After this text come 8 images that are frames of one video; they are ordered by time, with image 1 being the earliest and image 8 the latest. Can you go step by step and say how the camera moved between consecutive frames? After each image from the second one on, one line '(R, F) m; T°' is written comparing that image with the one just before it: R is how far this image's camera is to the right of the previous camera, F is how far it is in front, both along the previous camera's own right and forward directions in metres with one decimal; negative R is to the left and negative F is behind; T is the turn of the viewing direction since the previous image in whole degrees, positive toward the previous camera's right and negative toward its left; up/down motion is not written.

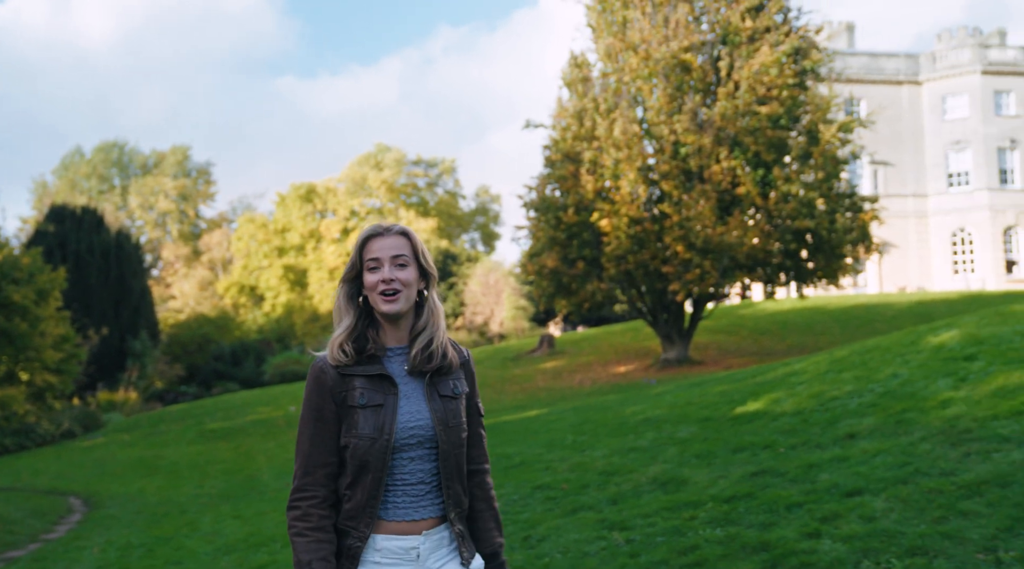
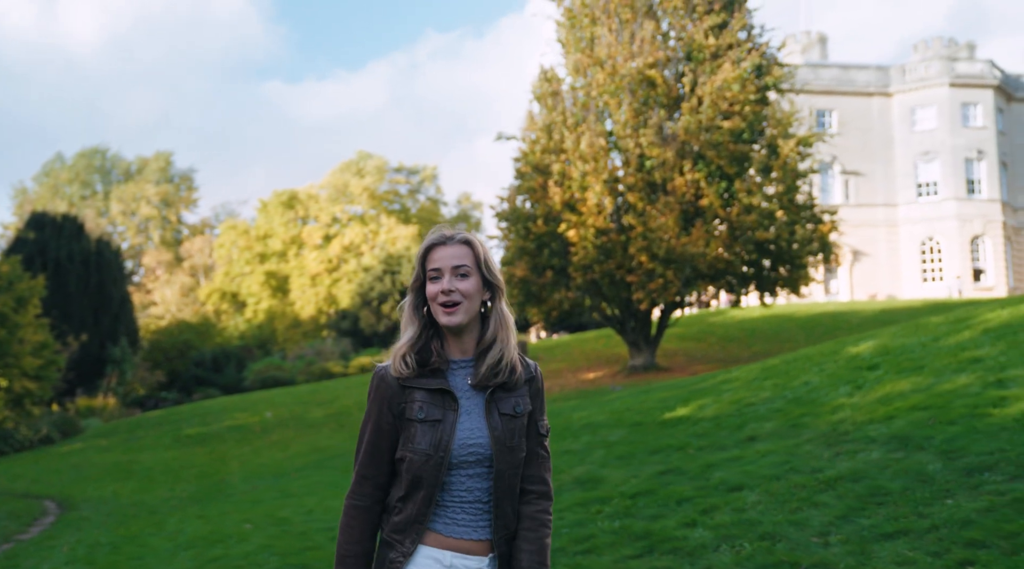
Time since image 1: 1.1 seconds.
(+0.4, -0.6) m; +1°
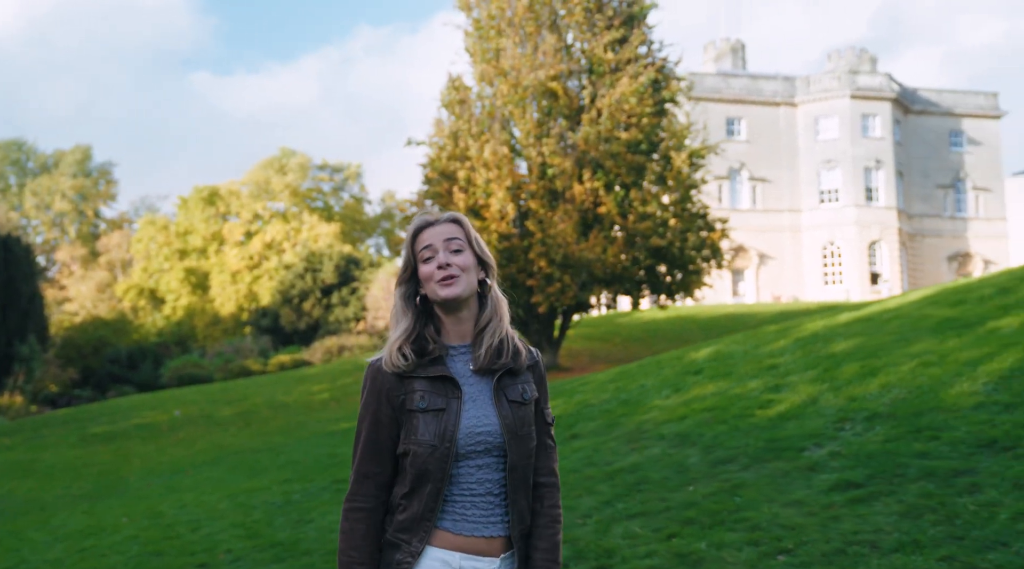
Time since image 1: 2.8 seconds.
(+0.7, -0.8) m; +4°
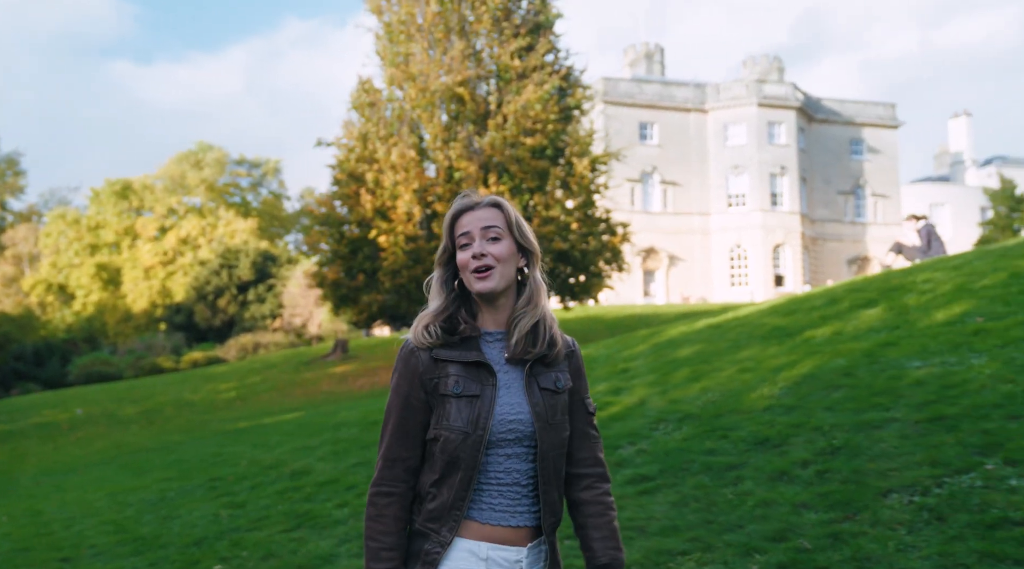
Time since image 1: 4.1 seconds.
(+0.6, -0.6) m; +5°
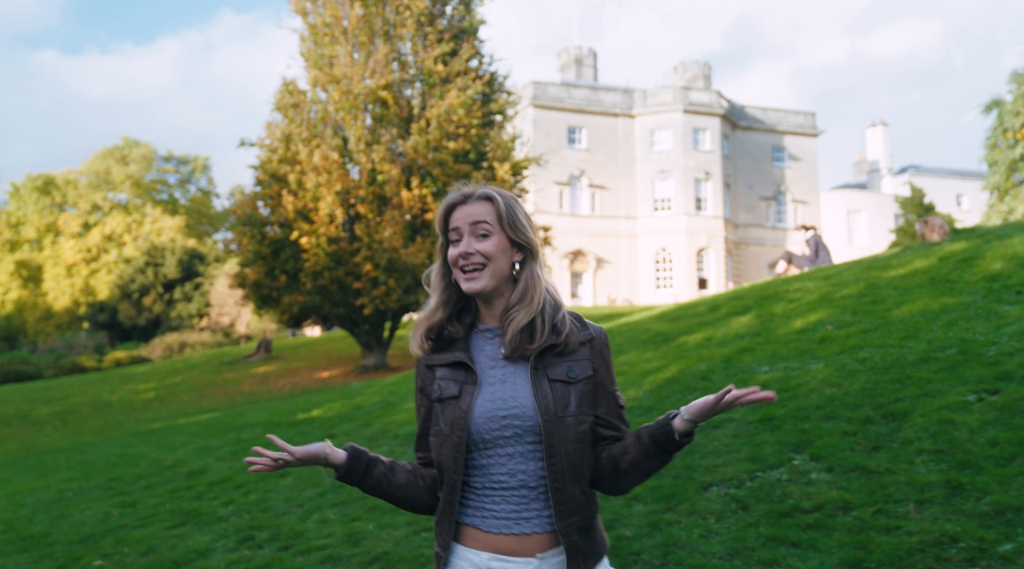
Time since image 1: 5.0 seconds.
(+0.4, -0.4) m; +4°
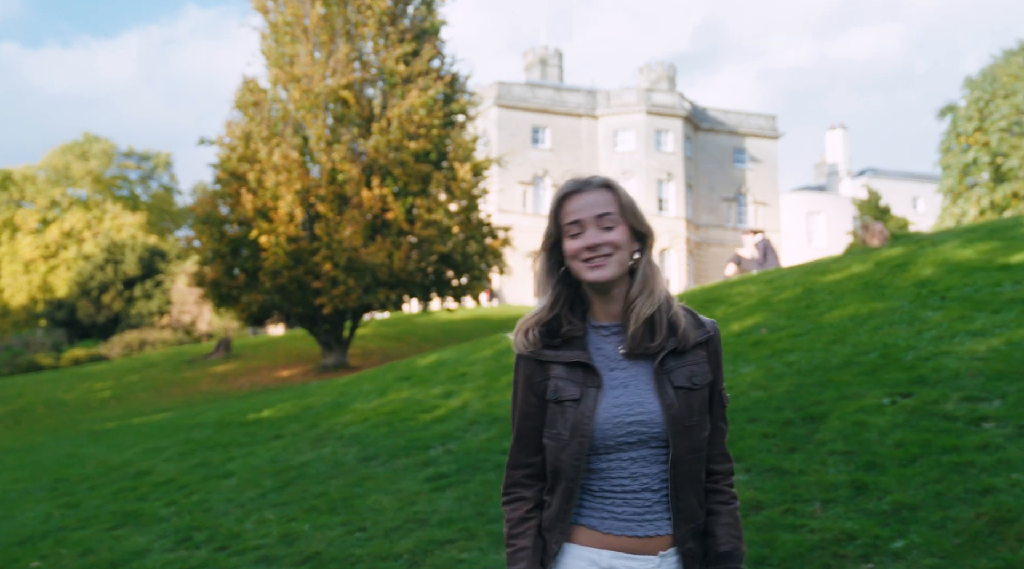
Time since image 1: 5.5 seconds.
(+0.2, -0.1) m; +2°
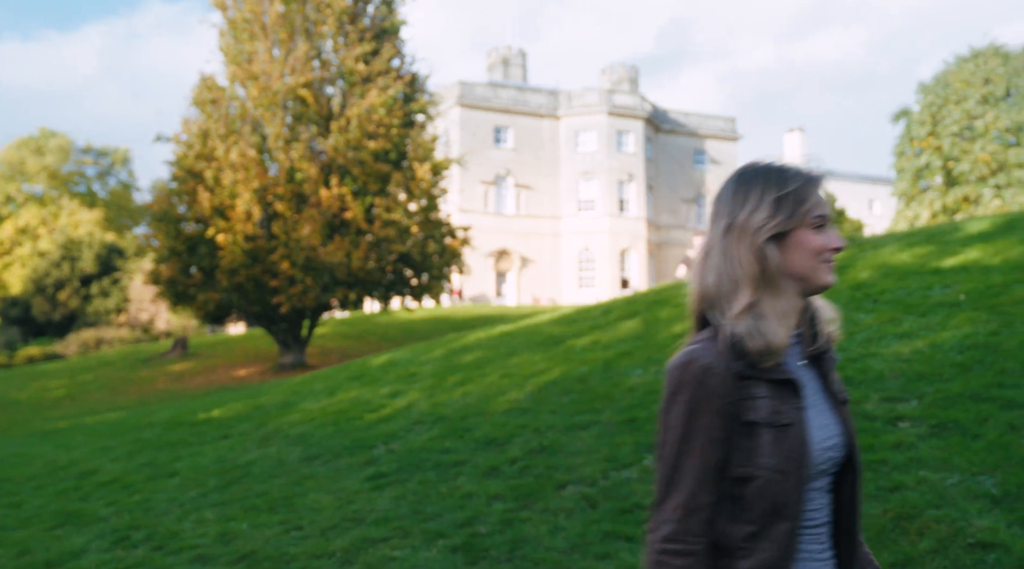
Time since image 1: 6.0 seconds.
(+0.2, -0.1) m; +2°
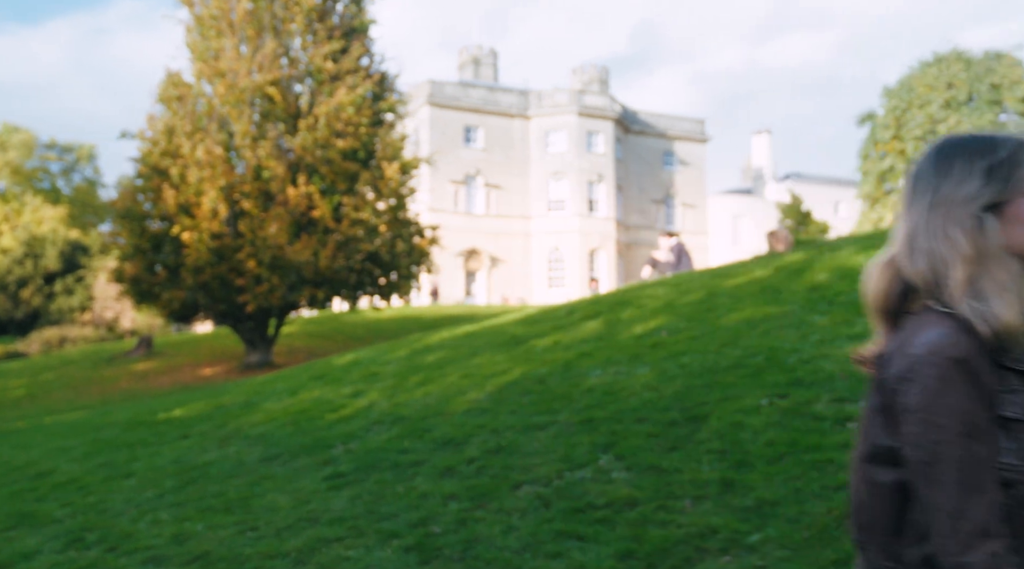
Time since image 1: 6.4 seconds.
(+0.1, 0.0) m; +2°
